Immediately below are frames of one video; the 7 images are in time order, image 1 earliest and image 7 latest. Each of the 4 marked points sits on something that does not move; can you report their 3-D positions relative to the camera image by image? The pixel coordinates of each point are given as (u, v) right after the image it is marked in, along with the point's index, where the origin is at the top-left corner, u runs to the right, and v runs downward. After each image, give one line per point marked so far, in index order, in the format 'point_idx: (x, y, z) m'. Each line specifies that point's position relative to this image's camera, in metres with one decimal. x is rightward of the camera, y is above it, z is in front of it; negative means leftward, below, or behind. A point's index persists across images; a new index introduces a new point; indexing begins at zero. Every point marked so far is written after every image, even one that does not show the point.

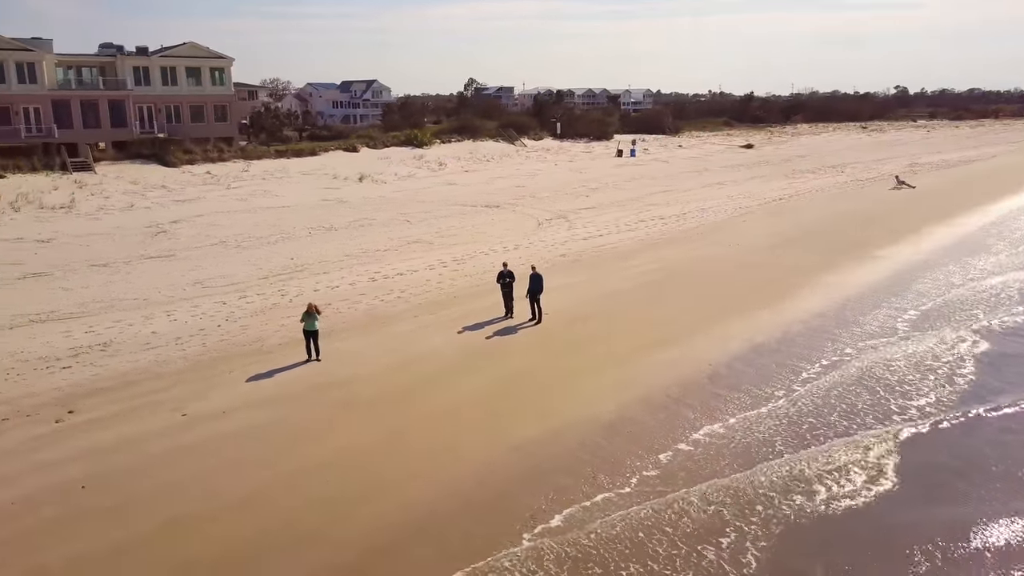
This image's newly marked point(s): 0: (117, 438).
0: (-4.7, -1.8, +9.7) m
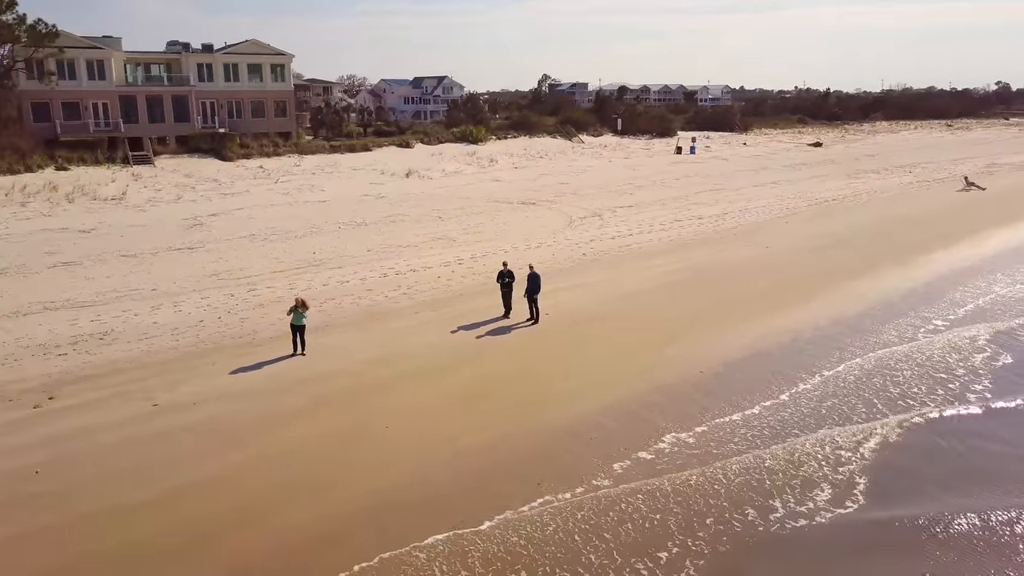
0: (-5.2, -1.7, +10.0) m
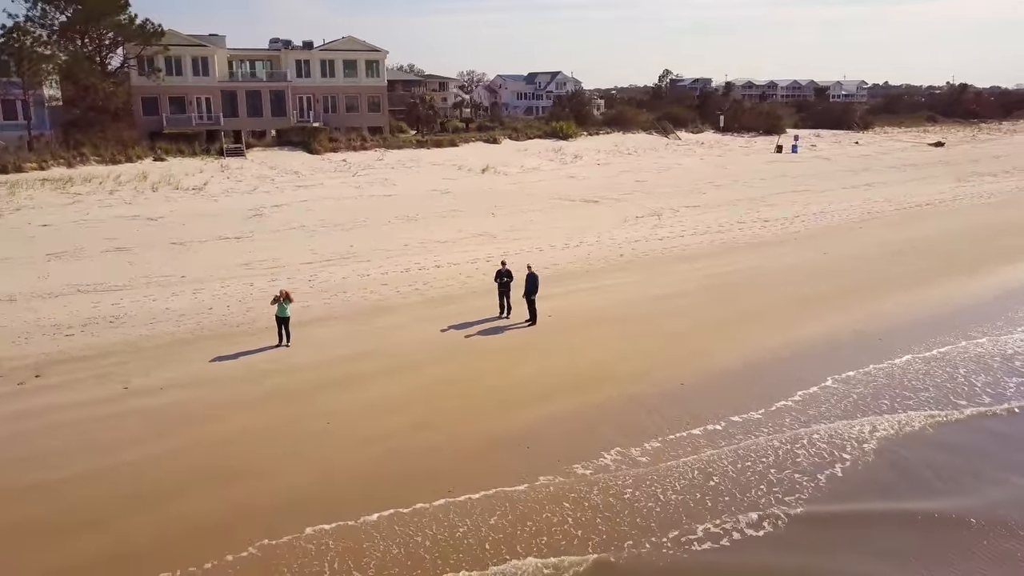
0: (-5.9, -1.5, +10.6) m
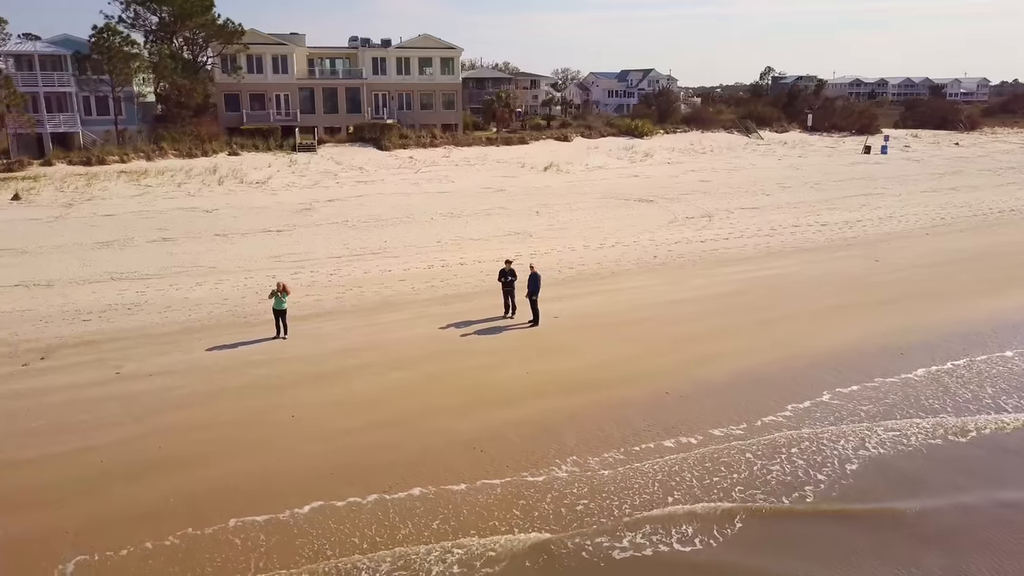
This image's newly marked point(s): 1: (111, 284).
0: (-6.3, -1.3, +11.1) m
1: (-7.8, +0.1, +16.0) m
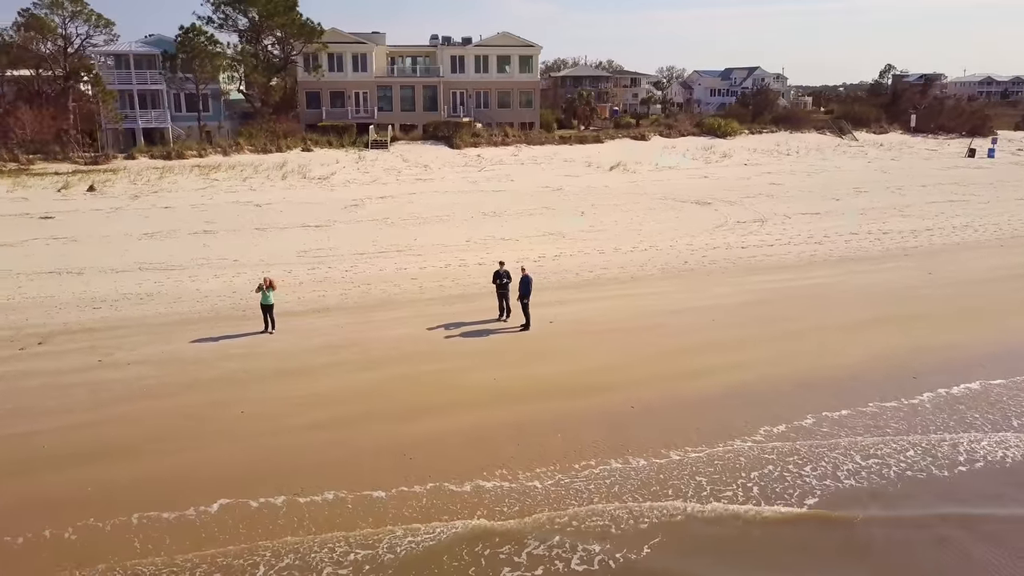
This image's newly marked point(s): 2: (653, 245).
0: (-6.8, -1.1, +11.5) m
1: (-7.6, +0.3, +16.6) m
2: (+3.4, +1.1, +20.0) m
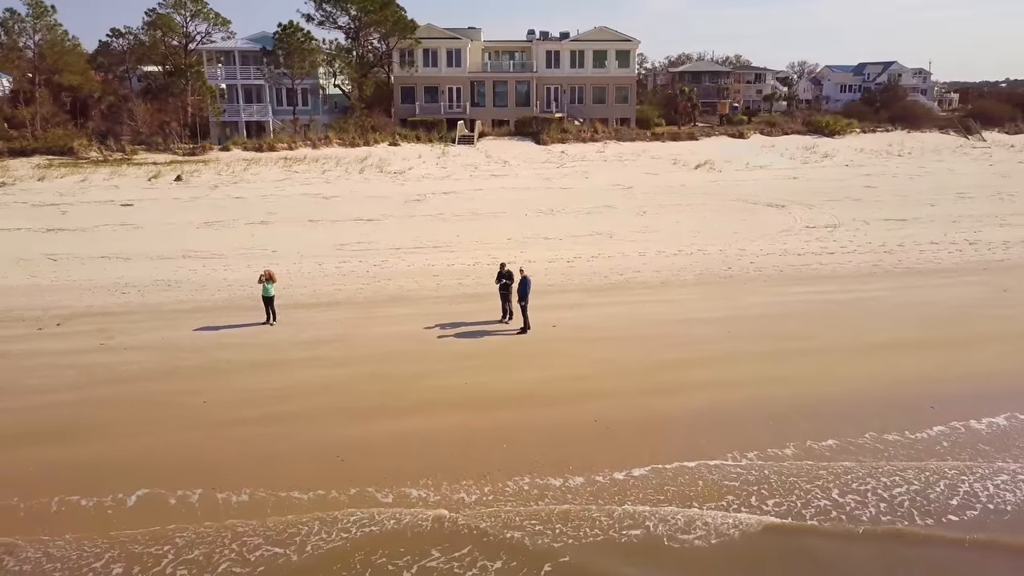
0: (-7.0, -0.9, +12.2) m
1: (-7.1, +0.6, +17.3) m
2: (+4.4, +0.9, +19.0) m
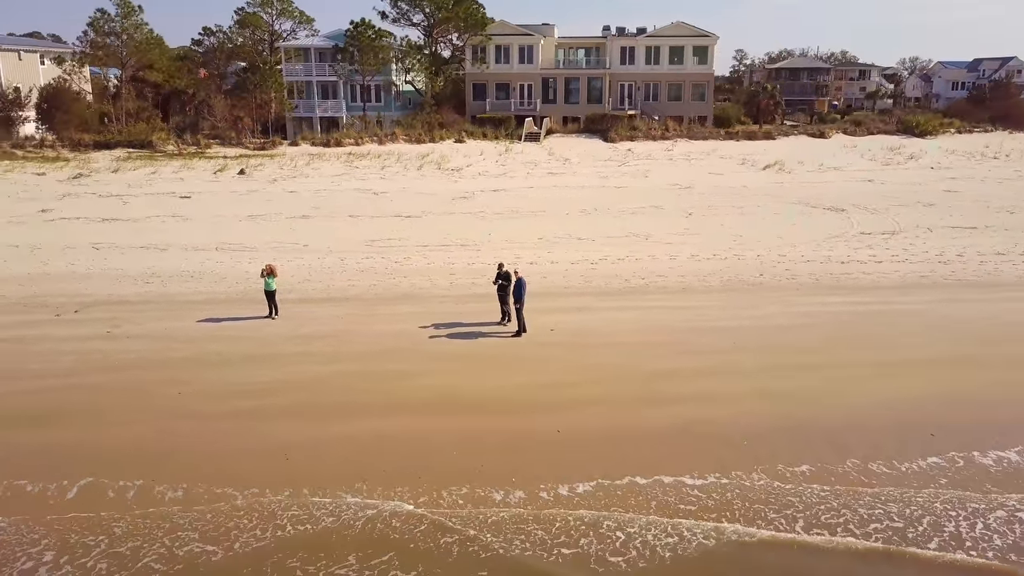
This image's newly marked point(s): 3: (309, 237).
0: (-7.2, -0.7, +12.7) m
1: (-6.6, +0.8, +17.7) m
2: (+5.0, +0.8, +18.2) m
3: (-4.8, +1.2, +19.4) m
